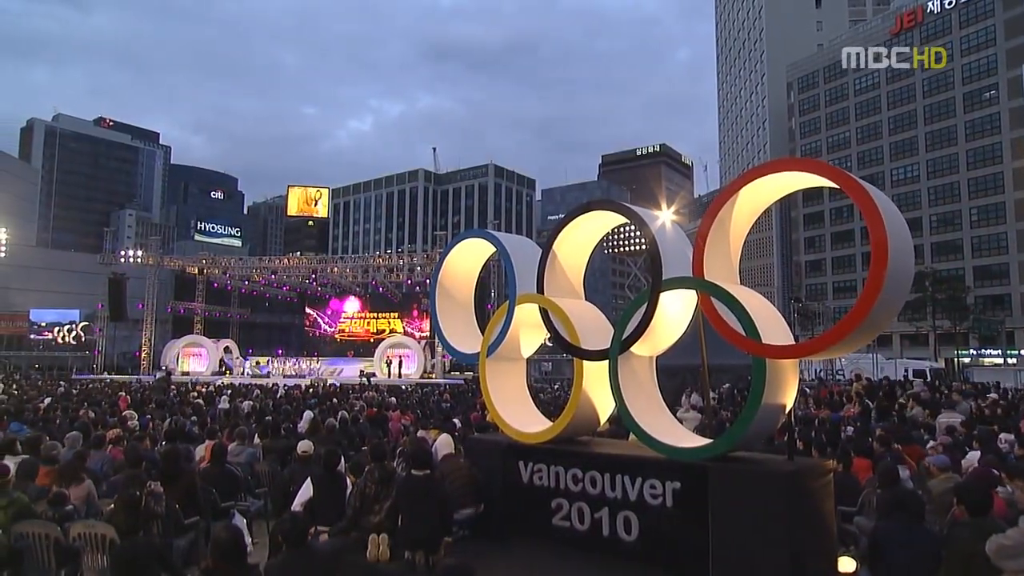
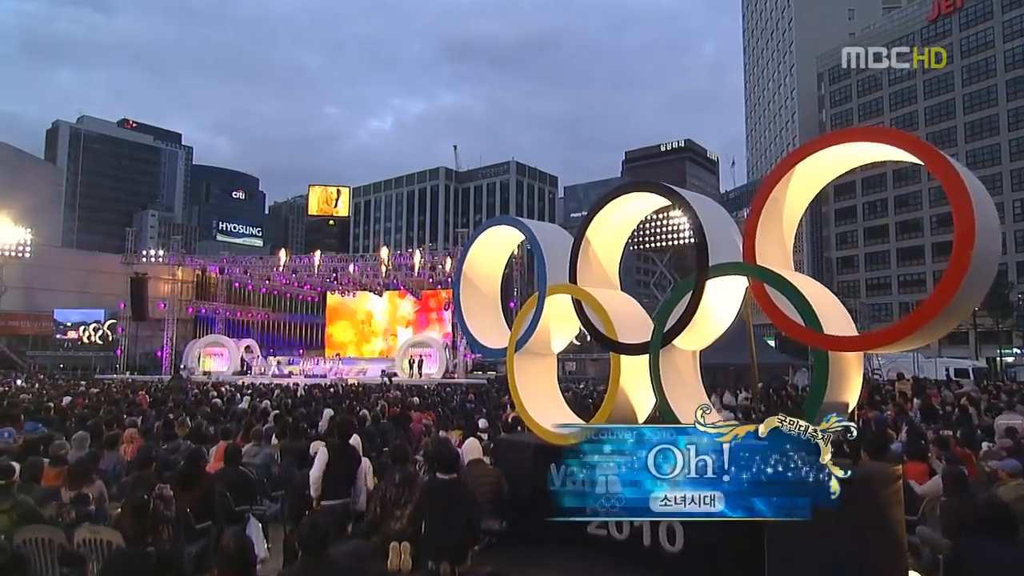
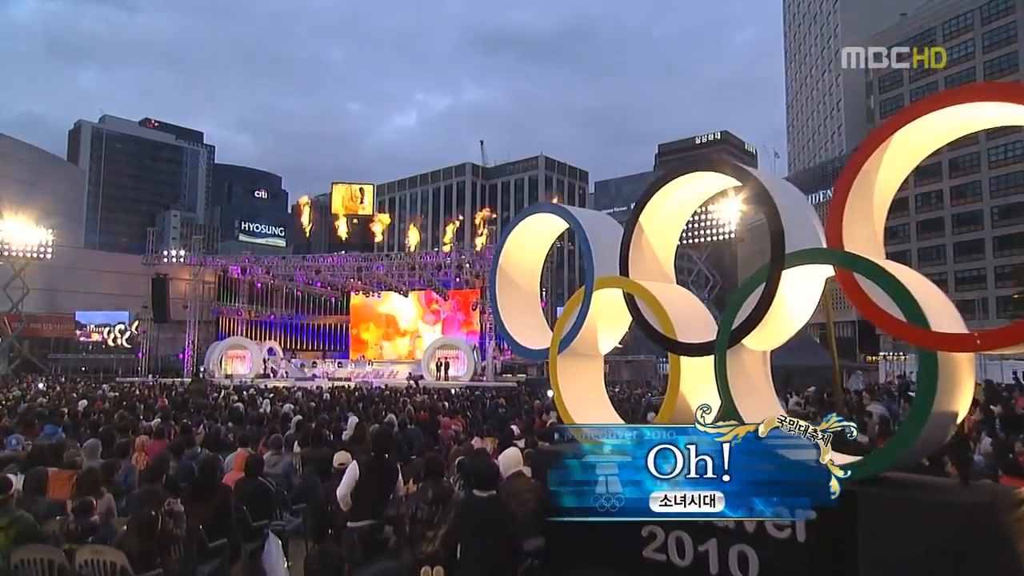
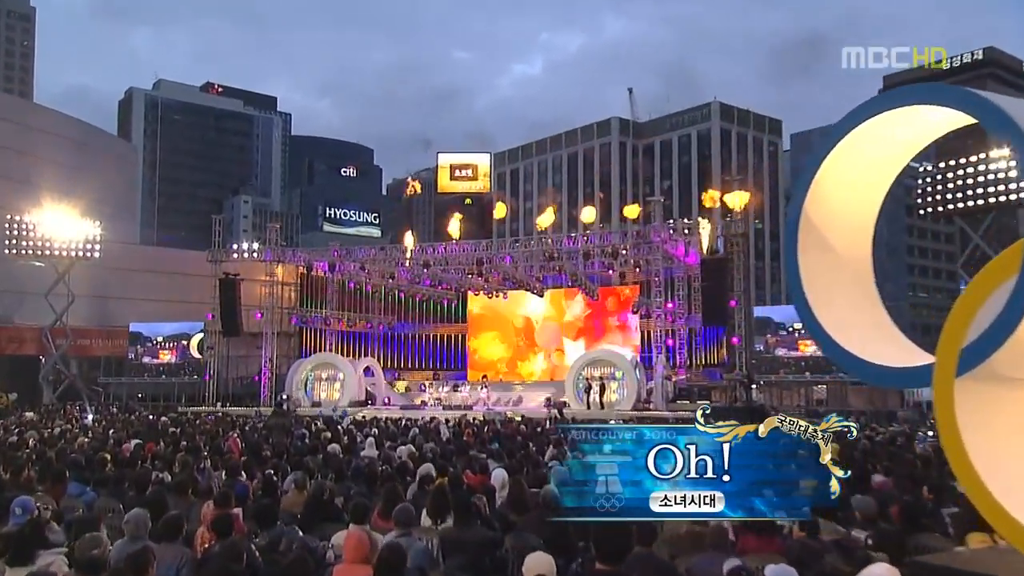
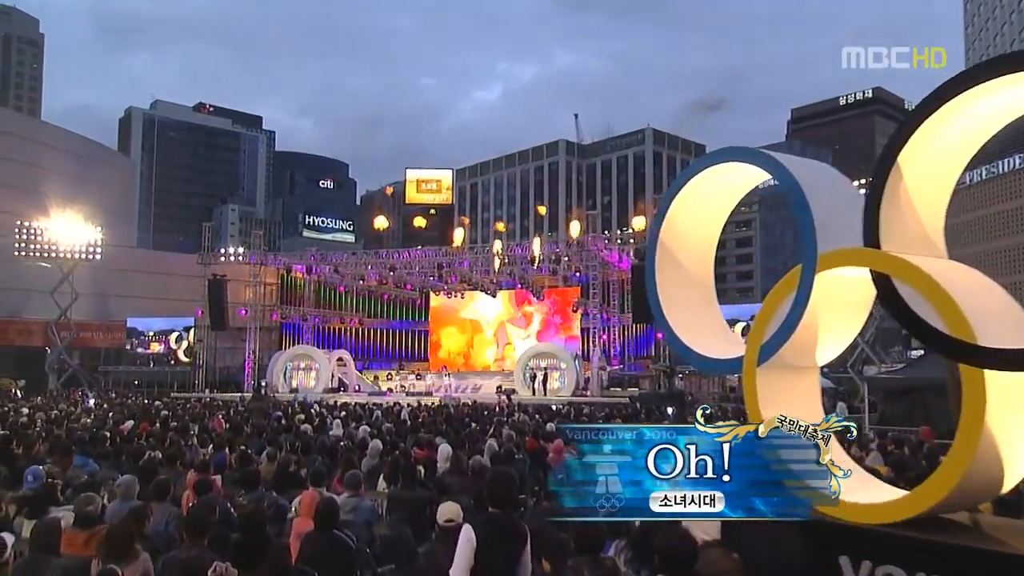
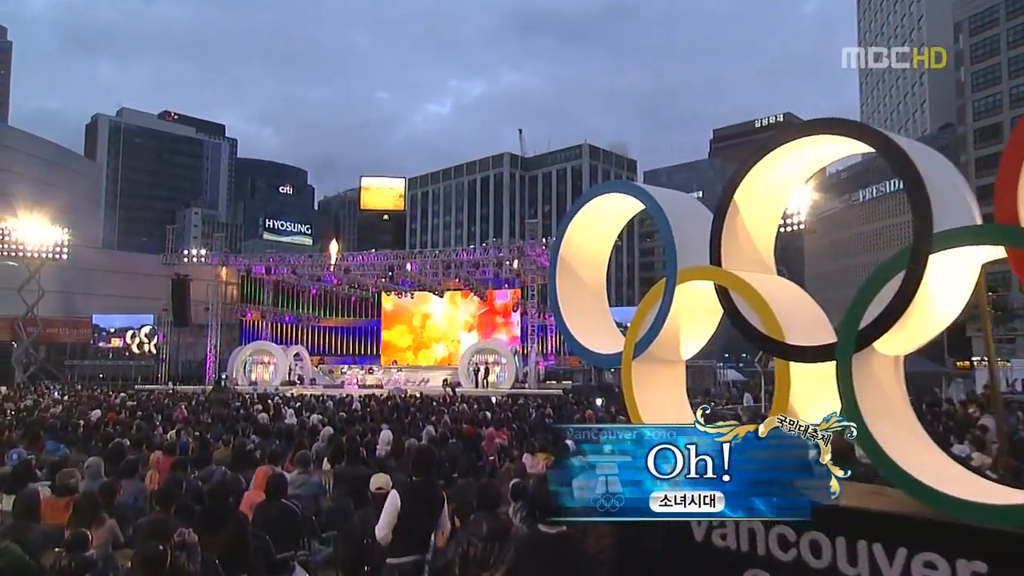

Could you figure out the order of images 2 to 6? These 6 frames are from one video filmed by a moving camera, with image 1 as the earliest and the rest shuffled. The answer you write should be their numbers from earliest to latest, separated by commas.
2, 3, 6, 5, 4
